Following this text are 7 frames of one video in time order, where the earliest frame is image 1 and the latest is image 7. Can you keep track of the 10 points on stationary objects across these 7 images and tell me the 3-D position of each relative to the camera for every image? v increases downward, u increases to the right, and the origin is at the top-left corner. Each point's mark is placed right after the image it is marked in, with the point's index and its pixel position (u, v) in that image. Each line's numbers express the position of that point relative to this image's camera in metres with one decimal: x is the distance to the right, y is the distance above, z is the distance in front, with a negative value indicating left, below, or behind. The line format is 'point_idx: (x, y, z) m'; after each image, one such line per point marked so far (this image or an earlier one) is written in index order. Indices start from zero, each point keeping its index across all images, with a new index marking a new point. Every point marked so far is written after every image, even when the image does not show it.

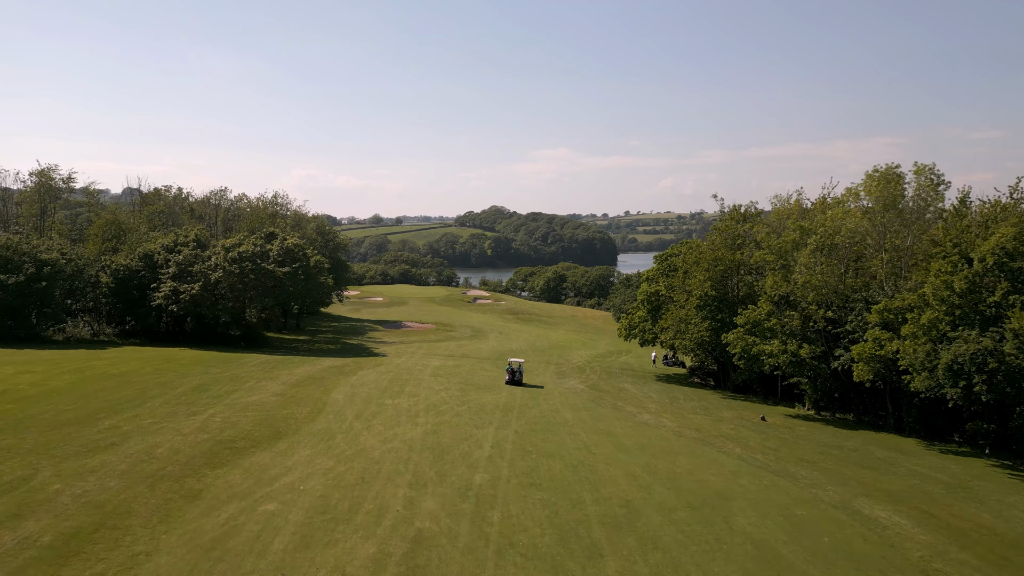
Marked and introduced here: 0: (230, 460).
0: (-6.6, -4.0, +16.7) m
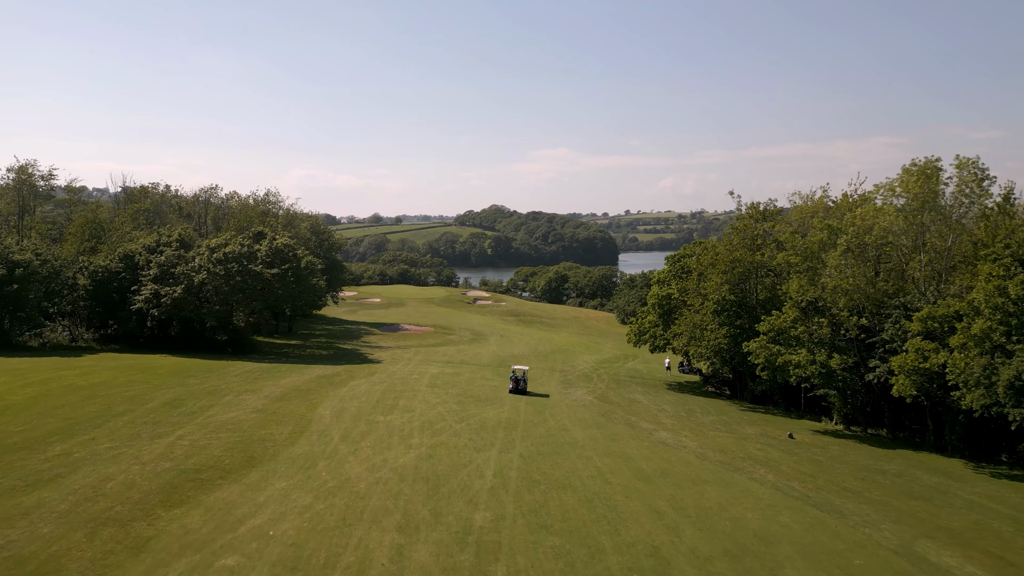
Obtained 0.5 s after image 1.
0: (-6.4, -4.2, +14.4) m
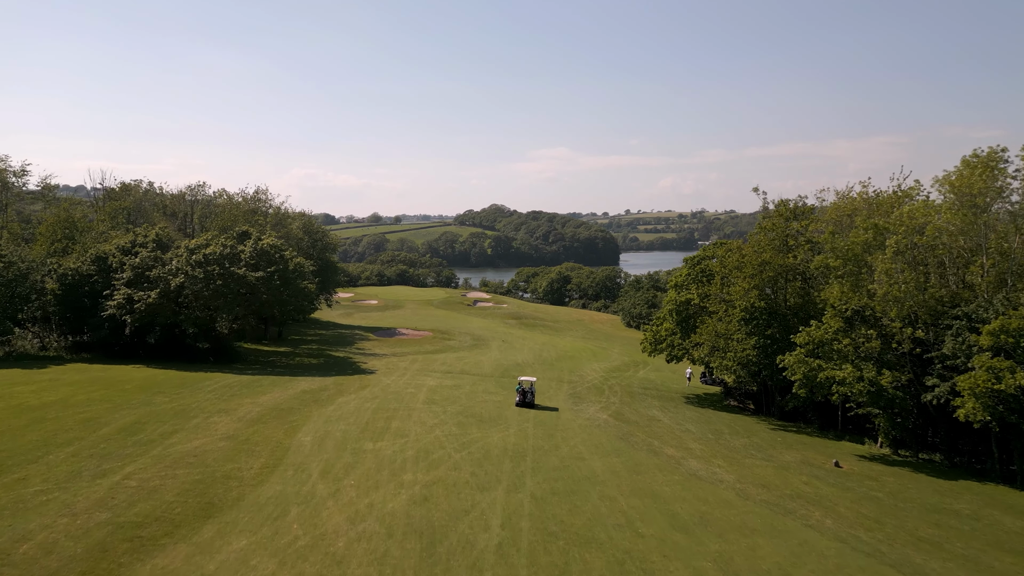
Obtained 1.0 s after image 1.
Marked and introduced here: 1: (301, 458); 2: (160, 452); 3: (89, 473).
0: (-6.2, -4.4, +11.5) m
1: (-5.3, -4.3, +18.0) m
2: (-8.7, -4.0, +17.7) m
3: (-9.3, -4.1, +15.8) m
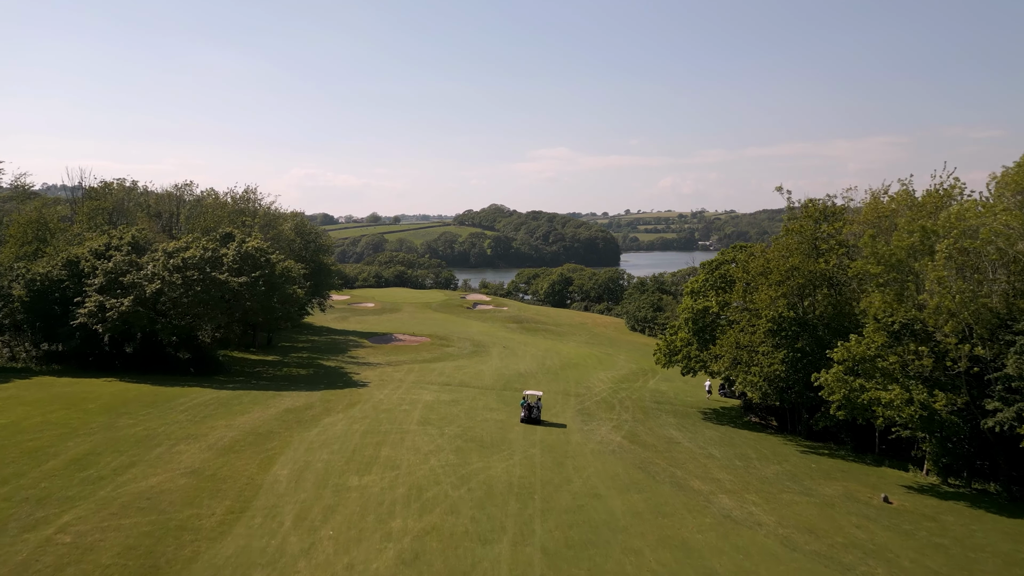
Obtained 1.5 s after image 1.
0: (-6.1, -4.7, +9.0) m
1: (-5.2, -4.6, +15.5) m
2: (-8.5, -4.3, +15.2) m
3: (-9.2, -4.4, +13.3) m
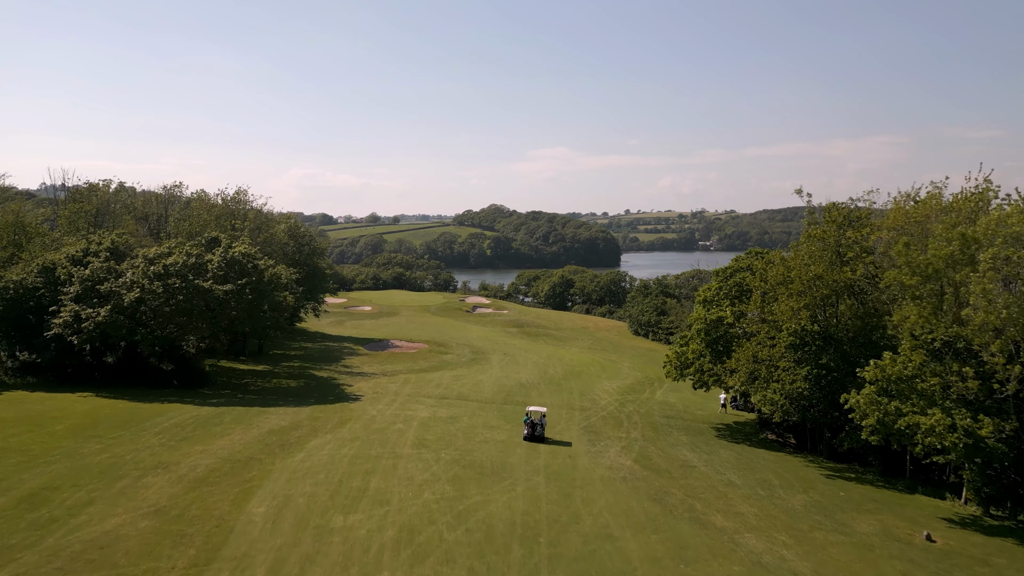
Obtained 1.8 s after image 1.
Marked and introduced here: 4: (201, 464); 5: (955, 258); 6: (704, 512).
0: (-6.0, -5.1, +7.2) m
1: (-5.1, -4.9, +13.7) m
2: (-8.5, -4.7, +13.4) m
3: (-9.1, -4.7, +11.5) m
4: (-8.2, -4.6, +18.9) m
5: (+12.1, +0.8, +19.6) m
6: (+4.7, -5.5, +17.7) m
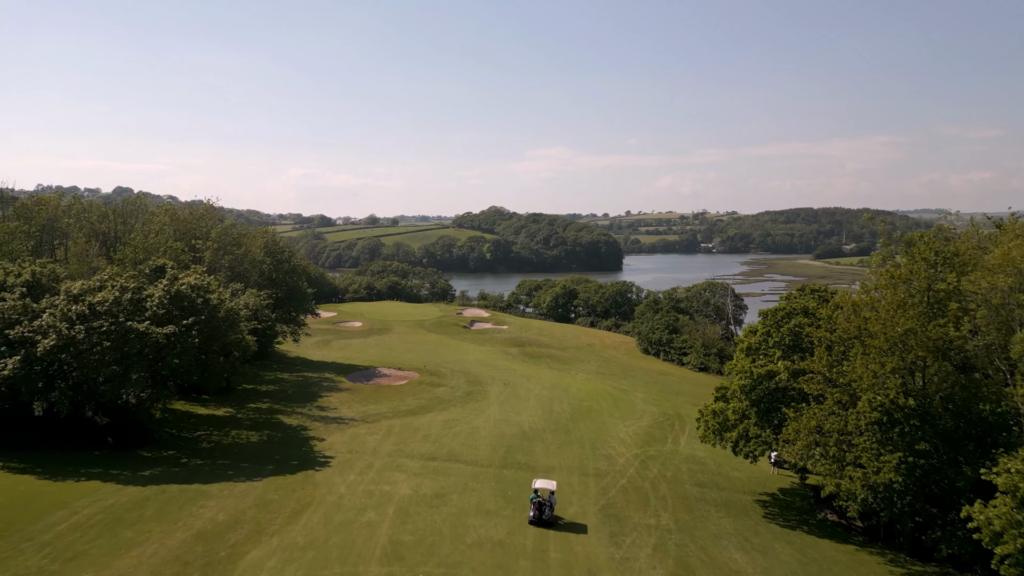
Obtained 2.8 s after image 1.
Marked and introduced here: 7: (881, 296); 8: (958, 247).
0: (-6.0, -6.6, +1.9) m
1: (-5.1, -6.4, +8.3) m
2: (-8.4, -6.2, +8.0) m
3: (-9.1, -6.2, +6.1) m
4: (-8.2, -6.1, +13.5) m
5: (+12.1, -0.7, +14.3) m
6: (+4.8, -7.0, +12.3) m
7: (+9.9, -0.2, +19.6) m
8: (+12.0, +1.2, +19.4) m
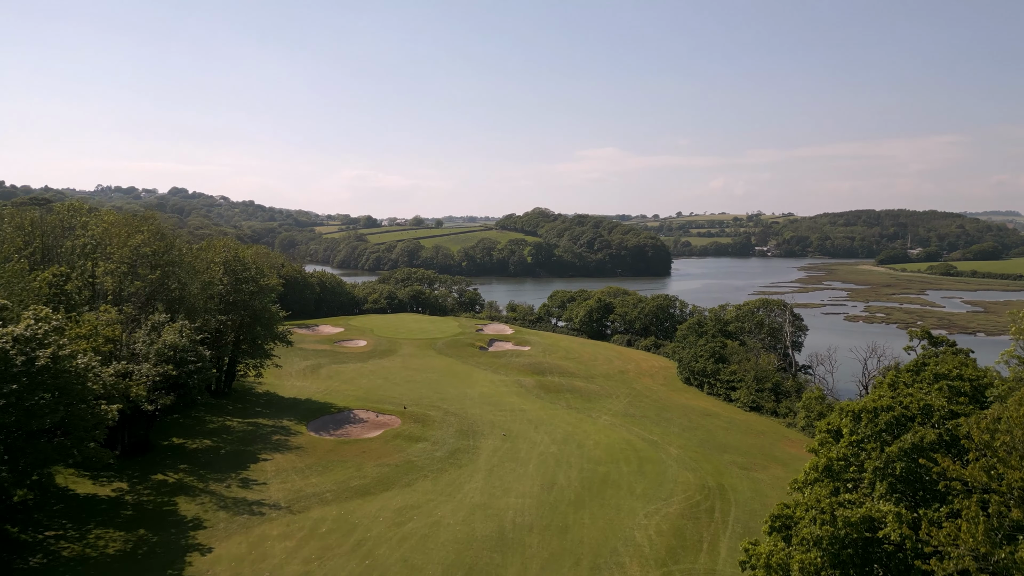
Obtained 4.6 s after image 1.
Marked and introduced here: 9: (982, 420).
0: (-9.0, -8.1, -6.6) m
1: (-7.7, -7.9, -0.2) m
2: (-11.1, -7.7, -0.3) m
3: (-11.8, -7.7, -2.1) m
4: (-10.4, -7.6, +5.2) m
5: (+9.9, -2.4, +4.6) m
6: (+2.4, -8.6, +3.1) m
7: (+8.1, -1.8, +10.0) m
8: (+10.1, -0.5, +9.7) m
9: (+7.9, -2.1, +12.4) m
